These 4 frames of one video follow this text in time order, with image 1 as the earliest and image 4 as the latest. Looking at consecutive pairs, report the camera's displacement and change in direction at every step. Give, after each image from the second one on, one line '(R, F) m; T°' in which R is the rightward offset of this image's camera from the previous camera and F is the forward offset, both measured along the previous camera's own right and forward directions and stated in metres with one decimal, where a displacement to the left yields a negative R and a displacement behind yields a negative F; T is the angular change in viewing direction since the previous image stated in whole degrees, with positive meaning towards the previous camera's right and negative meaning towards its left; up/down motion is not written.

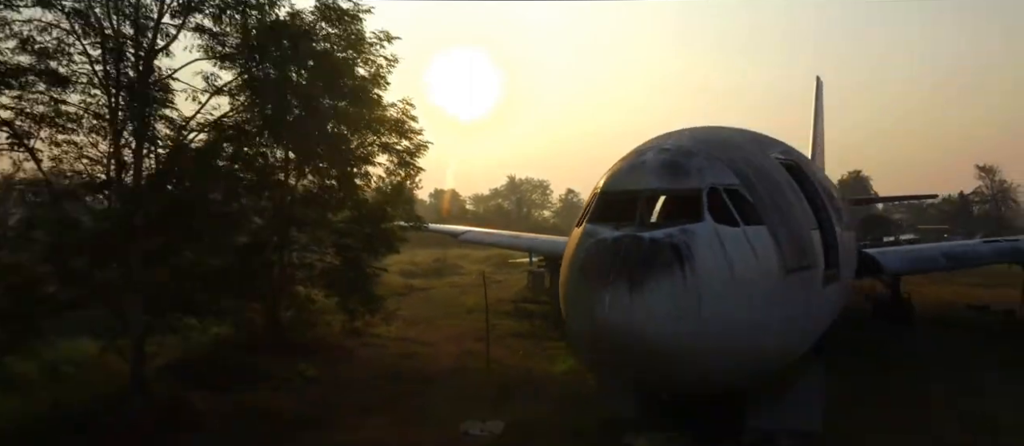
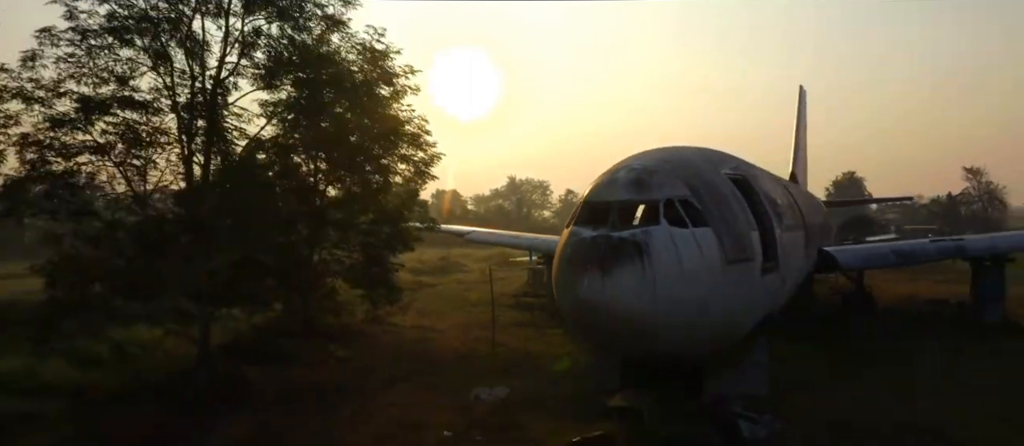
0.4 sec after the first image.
(0.0, -1.9) m; 0°
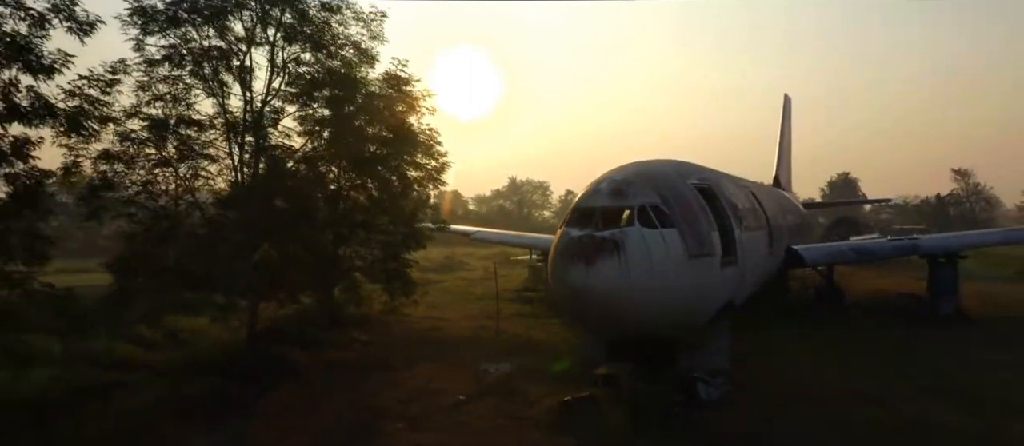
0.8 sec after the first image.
(0.0, -1.9) m; 0°
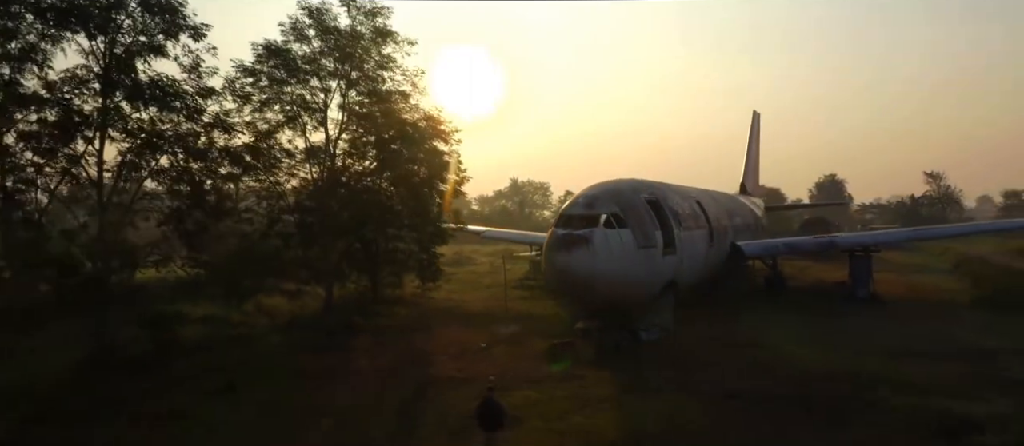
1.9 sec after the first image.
(-0.1, -4.8) m; 0°
